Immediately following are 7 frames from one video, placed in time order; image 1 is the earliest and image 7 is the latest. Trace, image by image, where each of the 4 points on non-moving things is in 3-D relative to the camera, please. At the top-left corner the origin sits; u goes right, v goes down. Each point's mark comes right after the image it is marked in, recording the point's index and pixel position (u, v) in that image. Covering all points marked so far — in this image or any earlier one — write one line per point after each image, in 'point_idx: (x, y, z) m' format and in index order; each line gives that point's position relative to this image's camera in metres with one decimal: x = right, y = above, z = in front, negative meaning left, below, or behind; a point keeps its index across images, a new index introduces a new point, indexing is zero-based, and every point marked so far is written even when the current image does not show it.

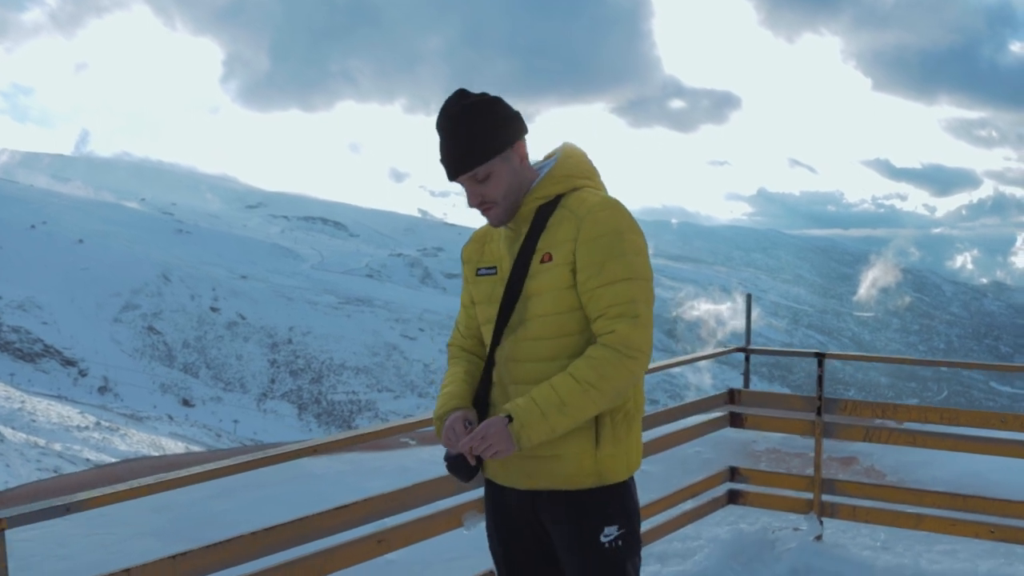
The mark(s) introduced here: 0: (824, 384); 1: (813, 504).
0: (+2.0, -0.6, +5.1) m
1: (+1.8, -1.3, +4.6) m
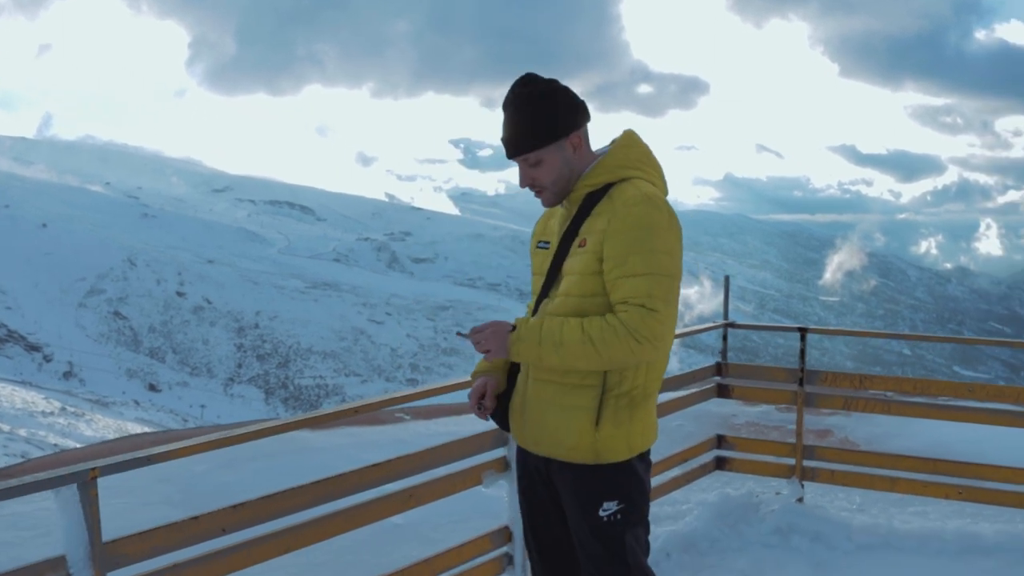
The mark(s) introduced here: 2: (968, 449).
0: (+2.0, -0.5, +5.3) m
1: (+1.8, -1.1, +4.9) m
2: (+3.4, -1.1, +5.7) m
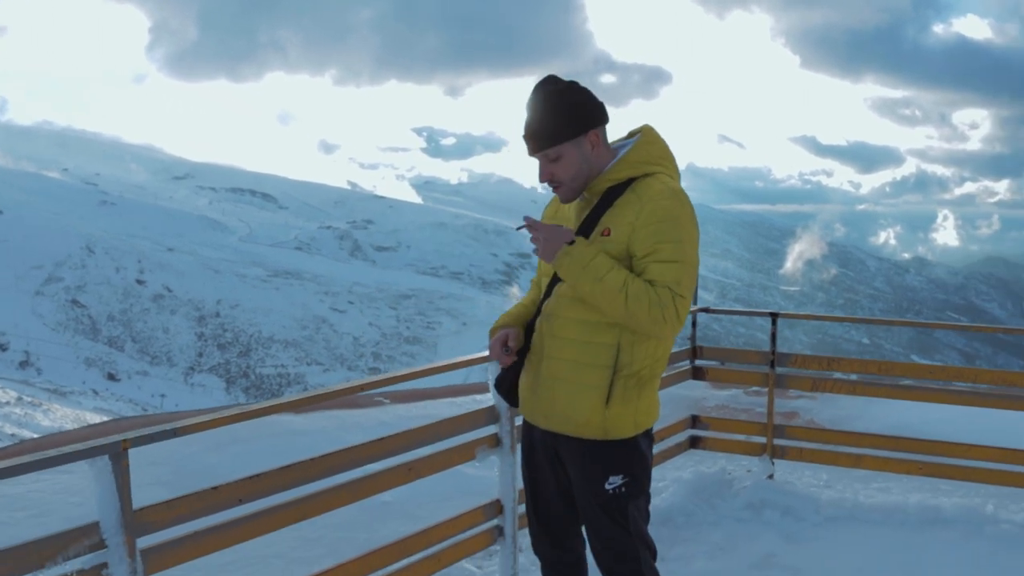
0: (+1.9, -0.4, +5.5) m
1: (+1.7, -1.0, +5.1) m
2: (+3.2, -1.0, +6.0) m
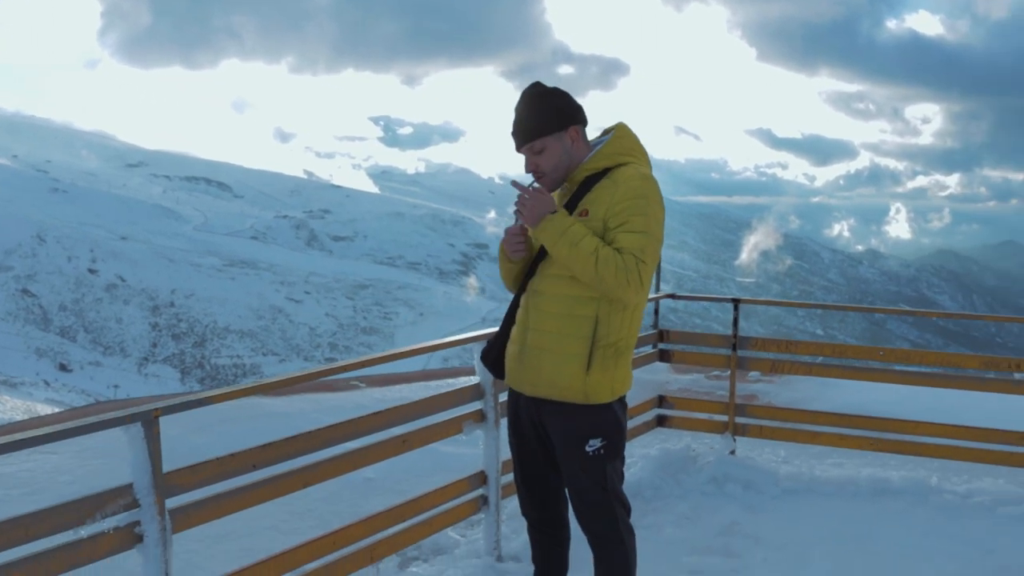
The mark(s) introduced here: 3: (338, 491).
0: (+1.7, -0.3, +5.8) m
1: (+1.5, -0.9, +5.3) m
2: (+3.0, -0.9, +6.3) m
3: (-1.1, -1.2, +4.9) m
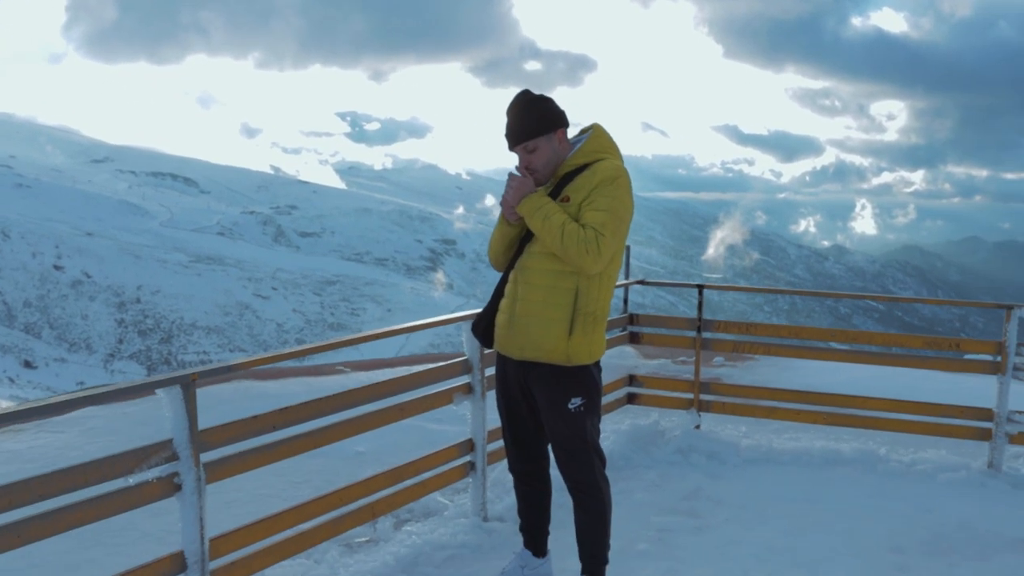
0: (+1.5, -0.2, +6.2) m
1: (+1.3, -0.8, +5.8) m
2: (+2.8, -0.8, +6.8) m
3: (-1.2, -1.2, +5.2) m
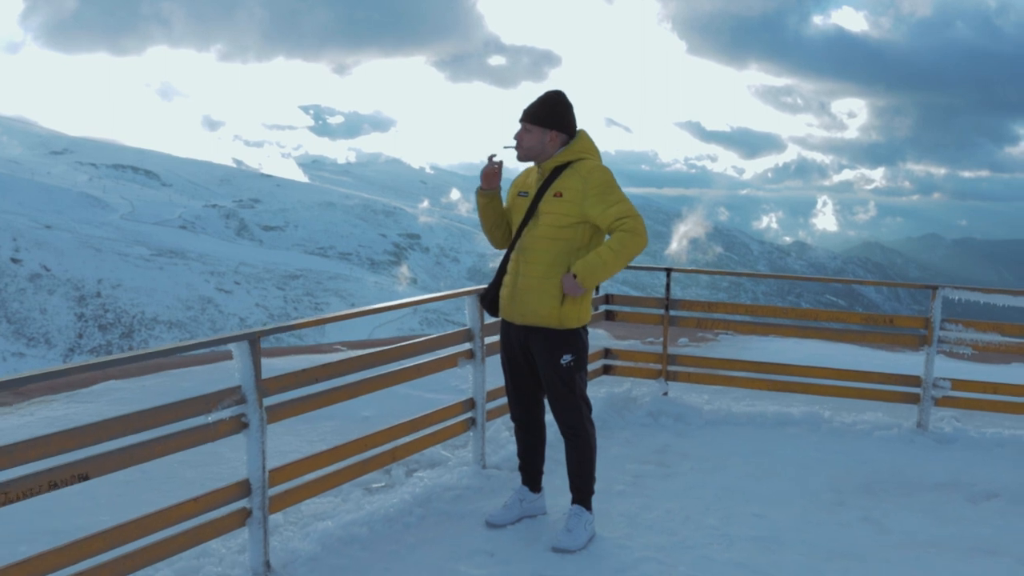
0: (+1.4, 0.0, +6.9) m
1: (+1.3, -0.7, +6.5) m
2: (+2.7, -0.7, +7.6) m
3: (-1.3, -1.0, +5.8) m
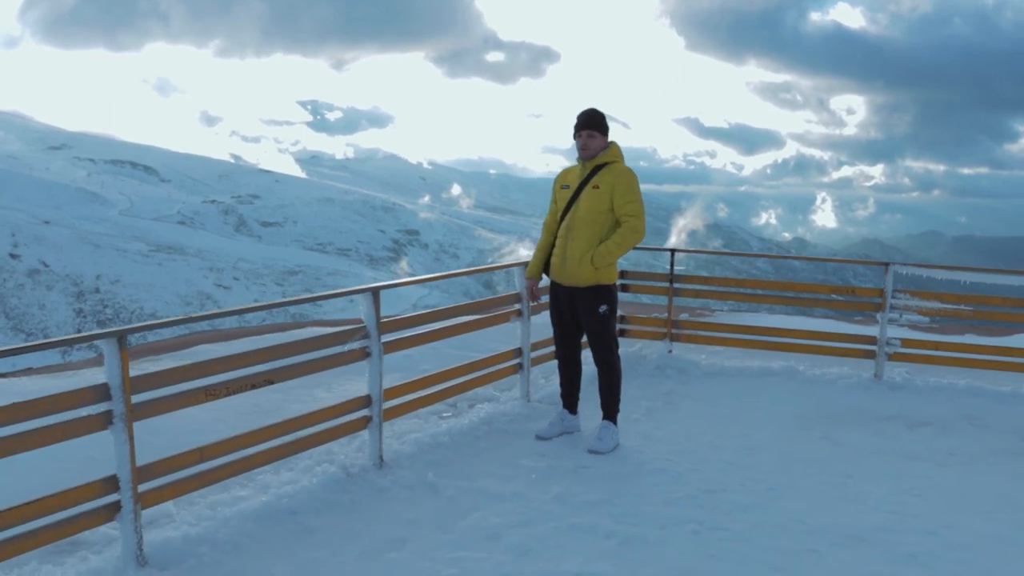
0: (+1.7, +0.2, +8.2) m
1: (+1.6, -0.5, +7.8) m
2: (+3.0, -0.4, +8.9) m
3: (-1.0, -0.8, +7.2) m
